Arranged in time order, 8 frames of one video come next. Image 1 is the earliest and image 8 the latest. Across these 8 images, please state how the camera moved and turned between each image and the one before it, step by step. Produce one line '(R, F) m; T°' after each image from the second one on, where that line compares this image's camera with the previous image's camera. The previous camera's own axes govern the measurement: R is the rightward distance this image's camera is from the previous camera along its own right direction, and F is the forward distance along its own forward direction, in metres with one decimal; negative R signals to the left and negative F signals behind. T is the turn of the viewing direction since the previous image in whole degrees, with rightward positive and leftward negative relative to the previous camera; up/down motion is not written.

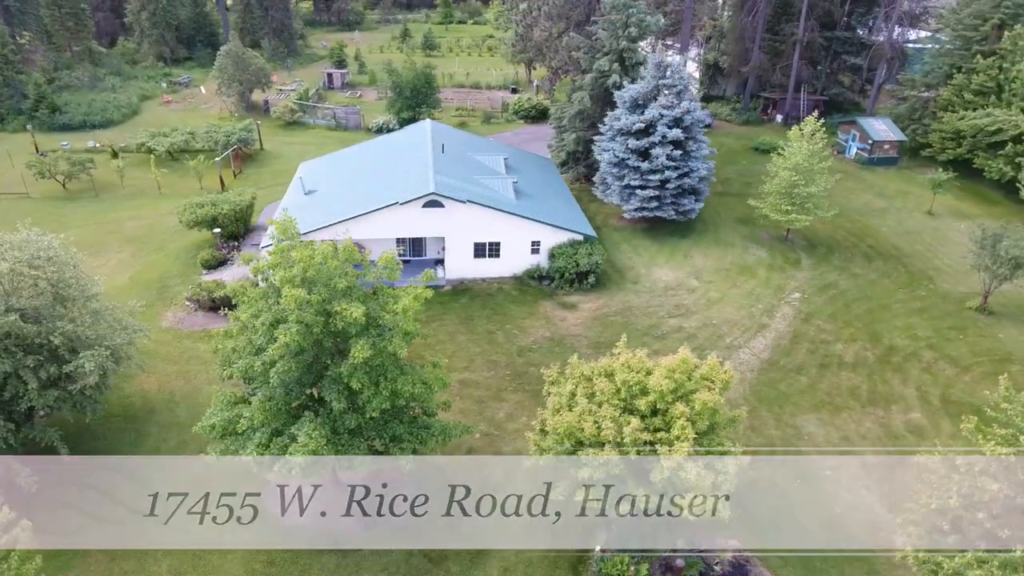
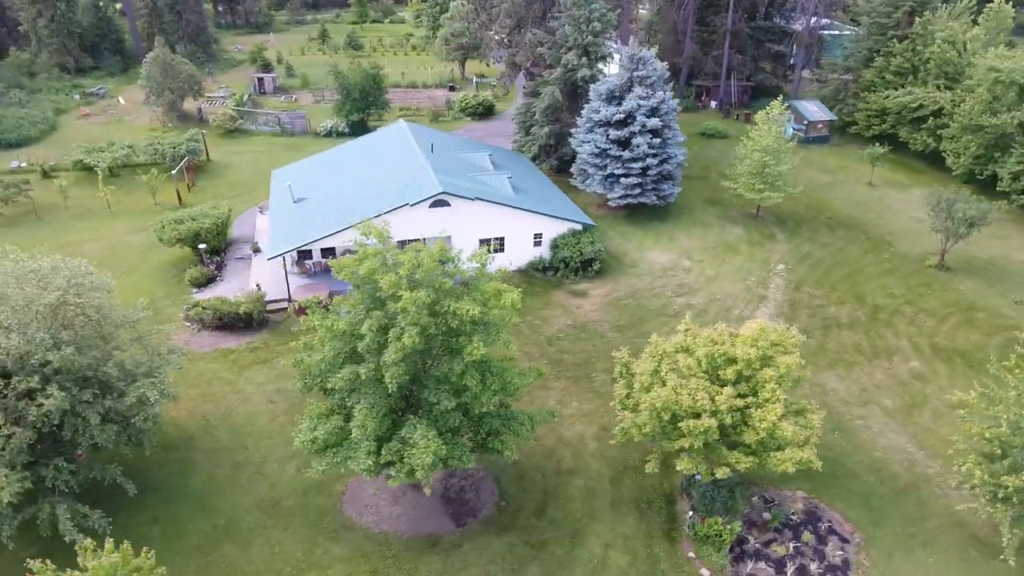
(-4.1, -0.2) m; +8°
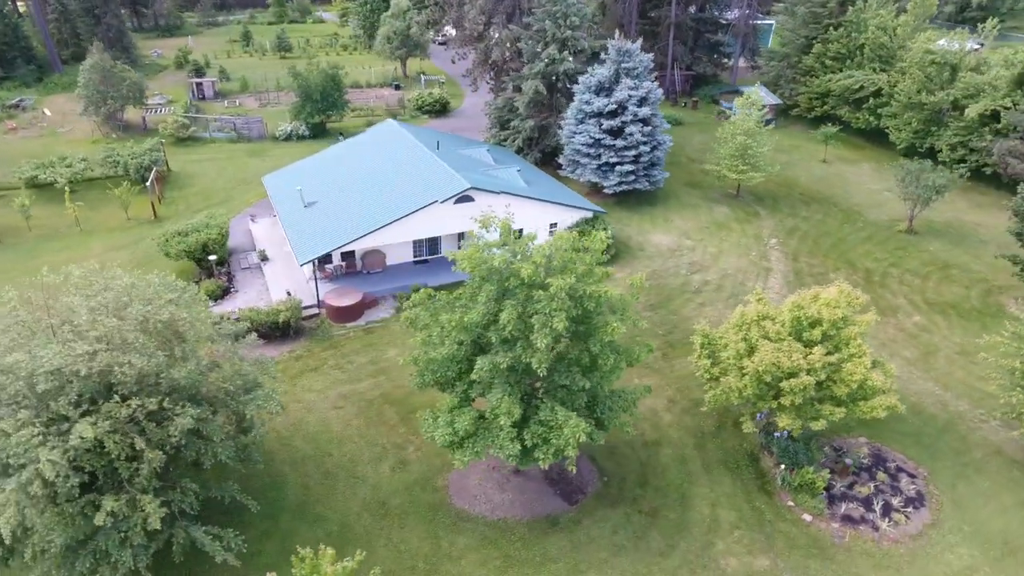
(-4.8, -0.2) m; +8°
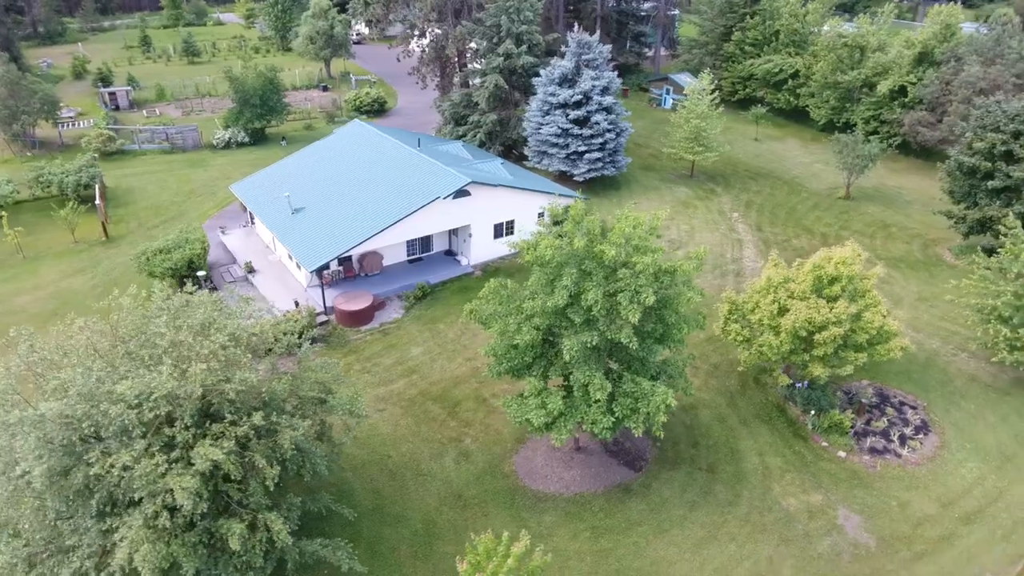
(-4.1, -0.3) m; +9°
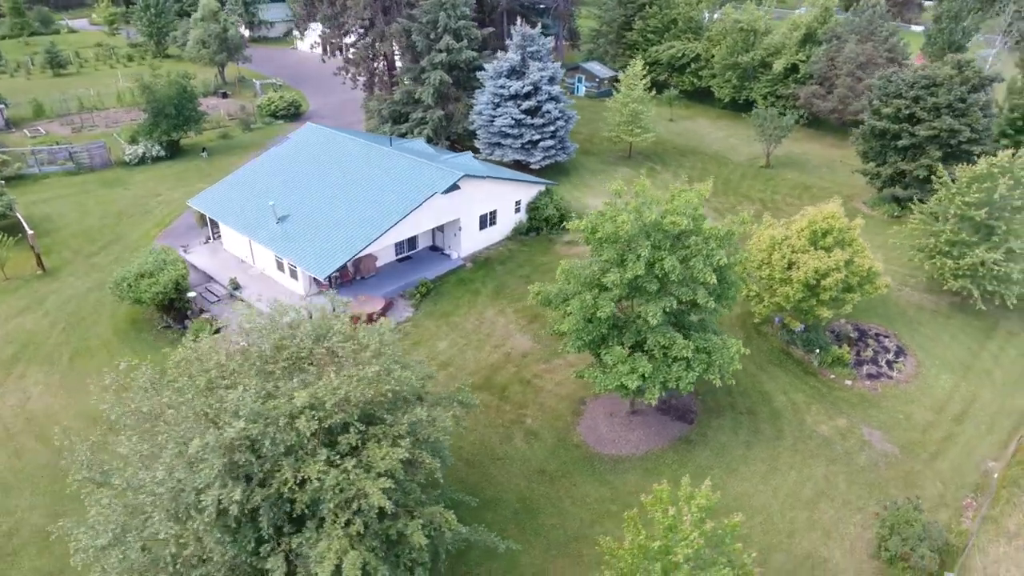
(-5.2, -0.3) m; +11°
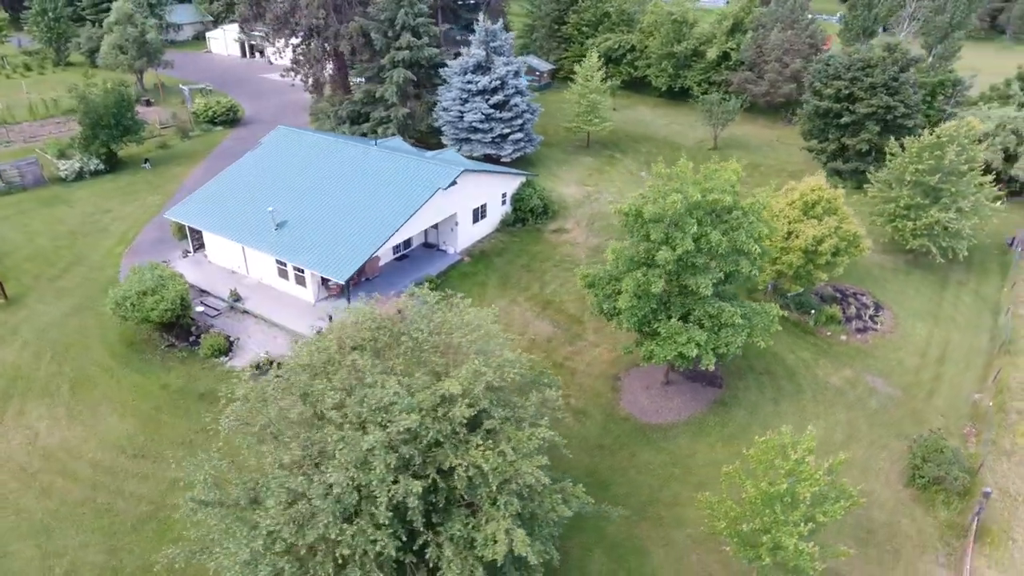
(-4.0, -0.3) m; +8°
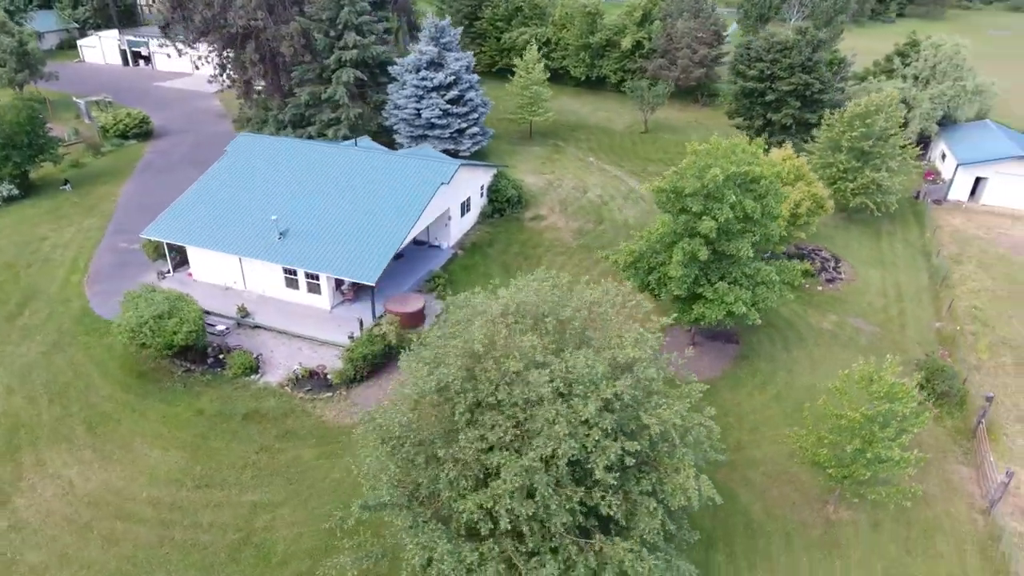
(-5.4, -0.2) m; +11°
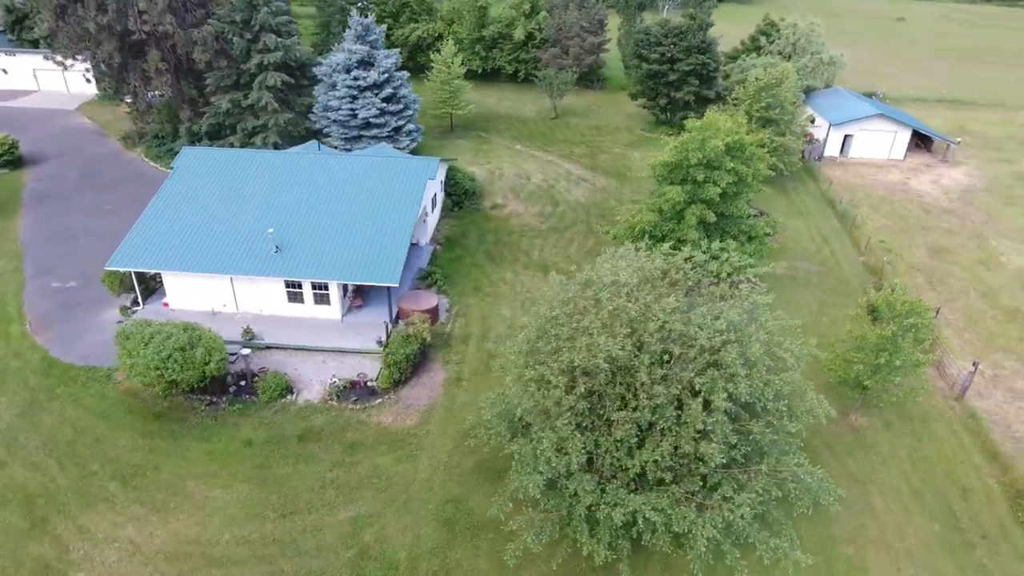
(-6.0, -0.1) m; +13°
